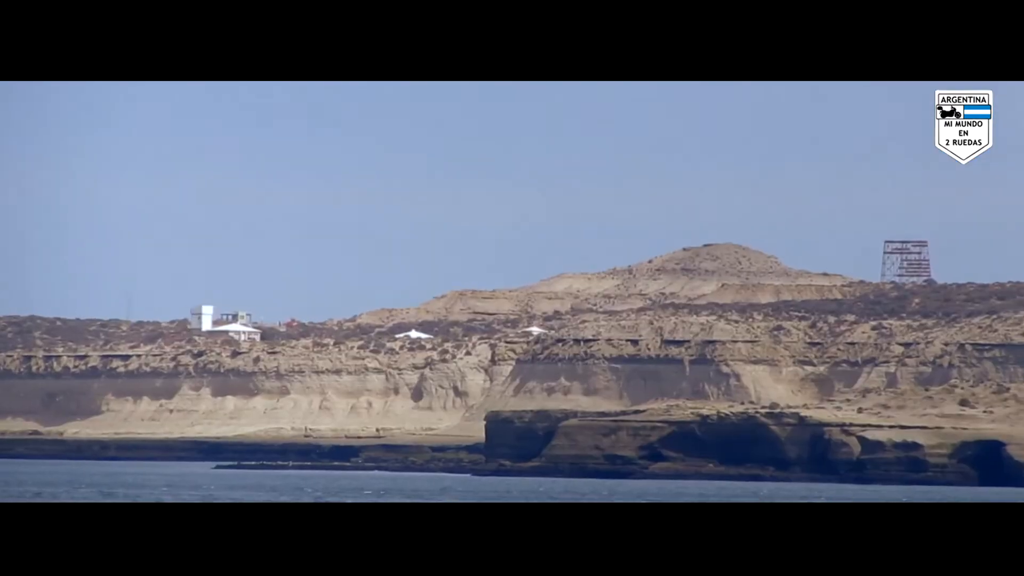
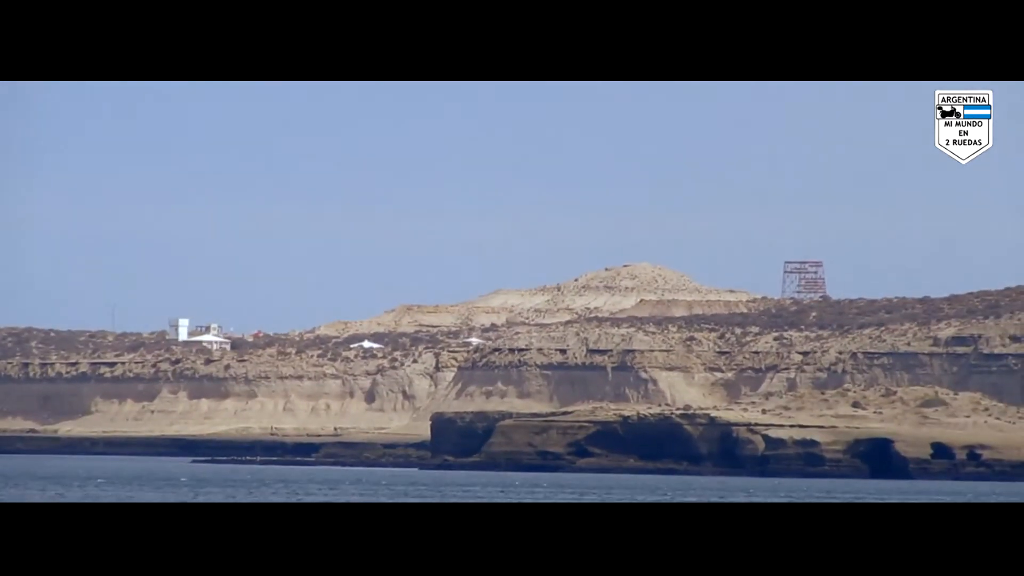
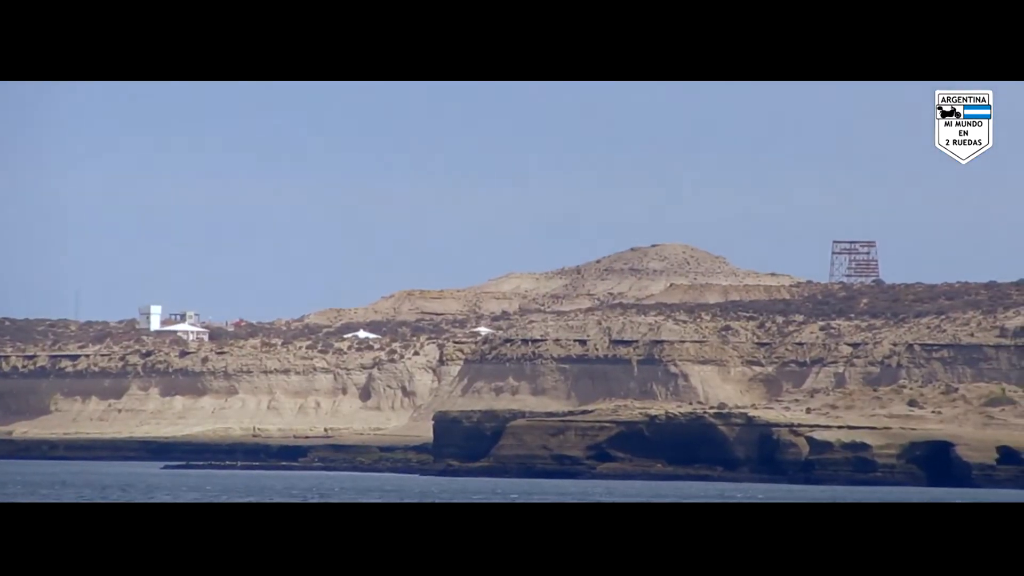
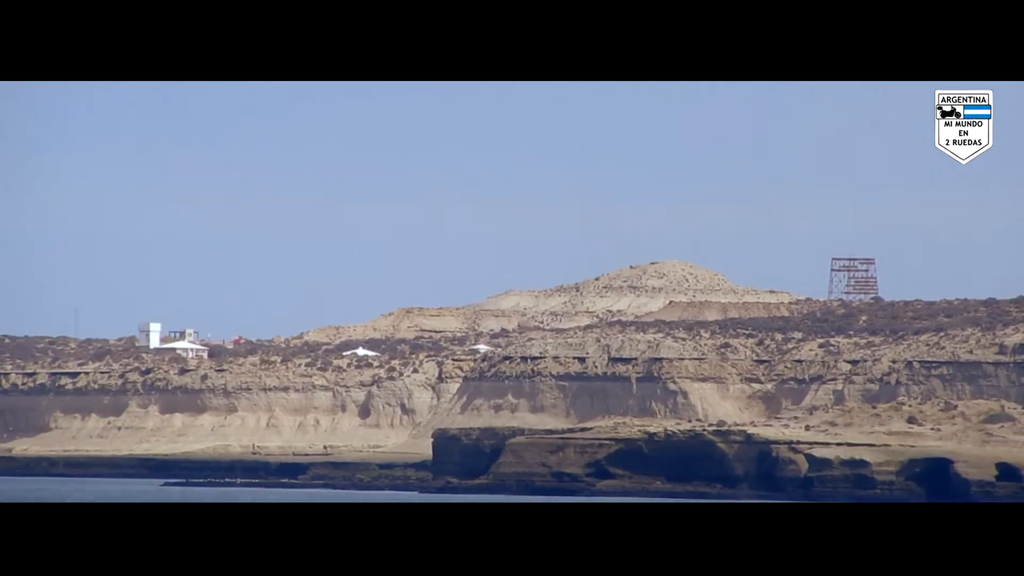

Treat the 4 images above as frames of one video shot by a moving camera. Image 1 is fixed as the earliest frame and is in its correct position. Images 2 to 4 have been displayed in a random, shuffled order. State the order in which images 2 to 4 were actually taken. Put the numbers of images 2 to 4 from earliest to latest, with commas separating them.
3, 4, 2
